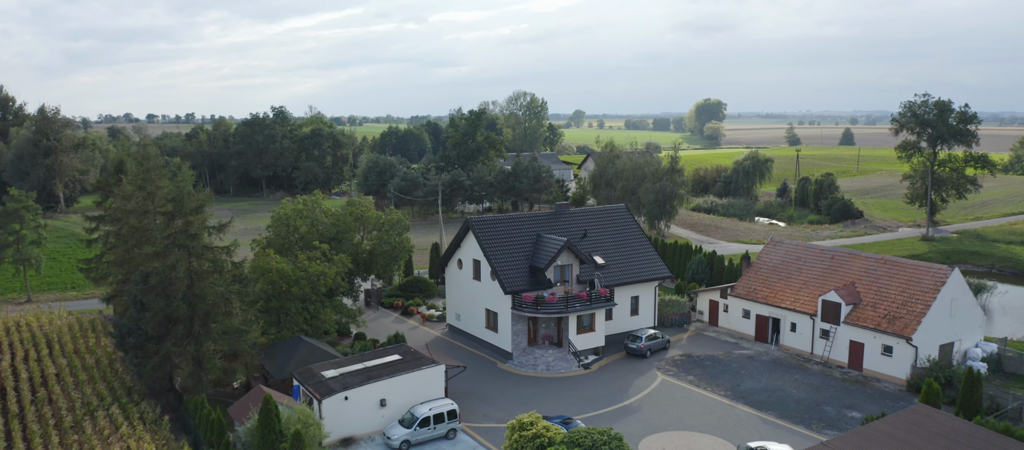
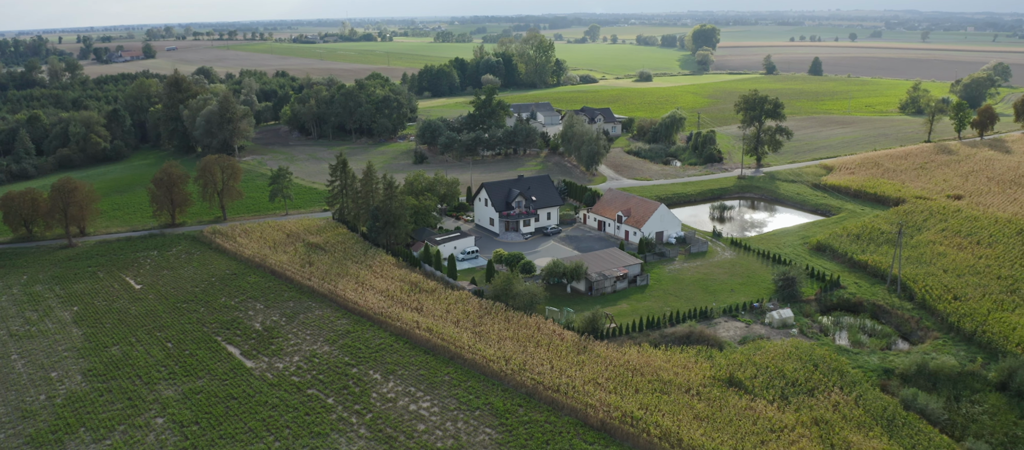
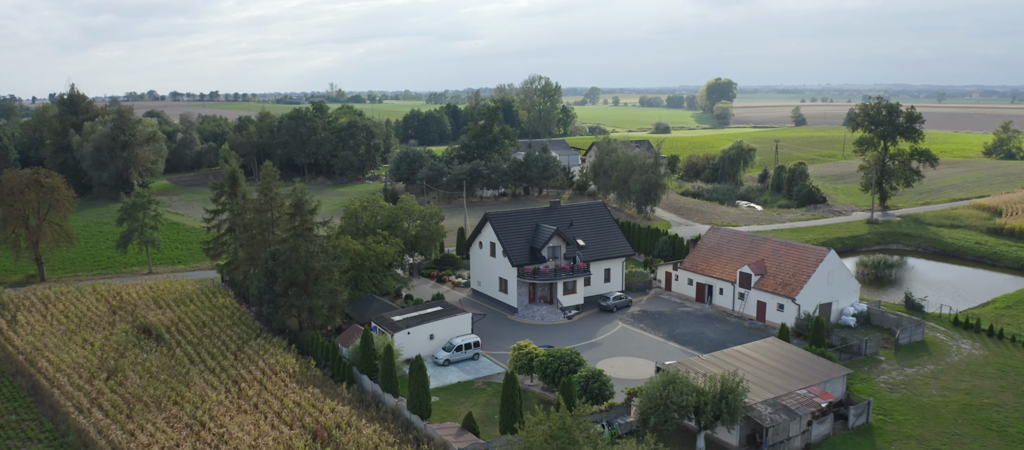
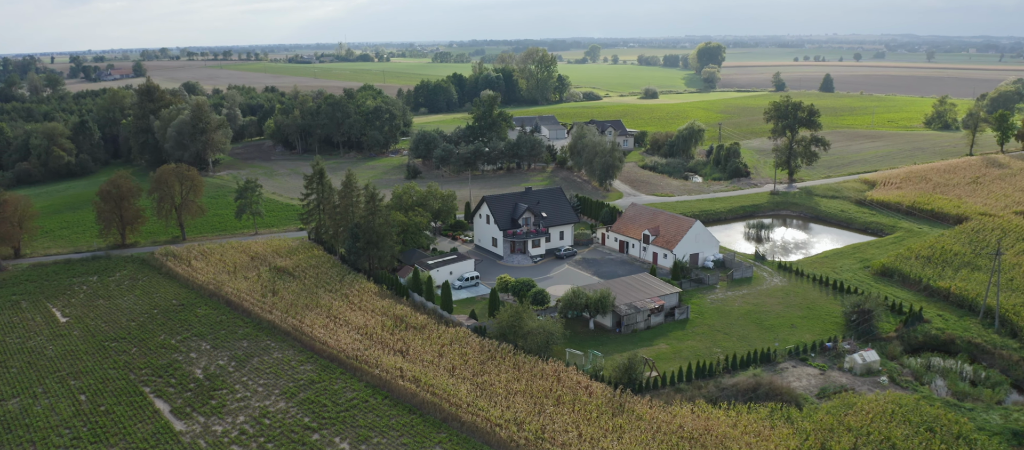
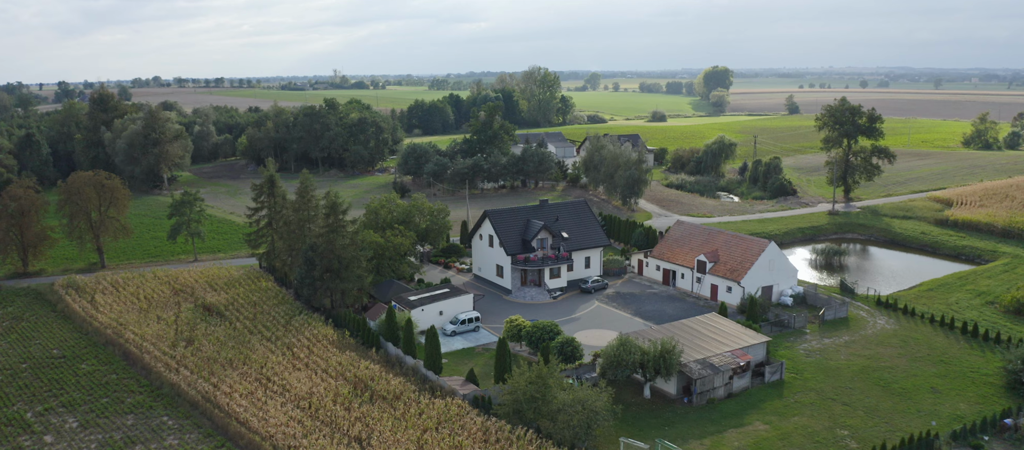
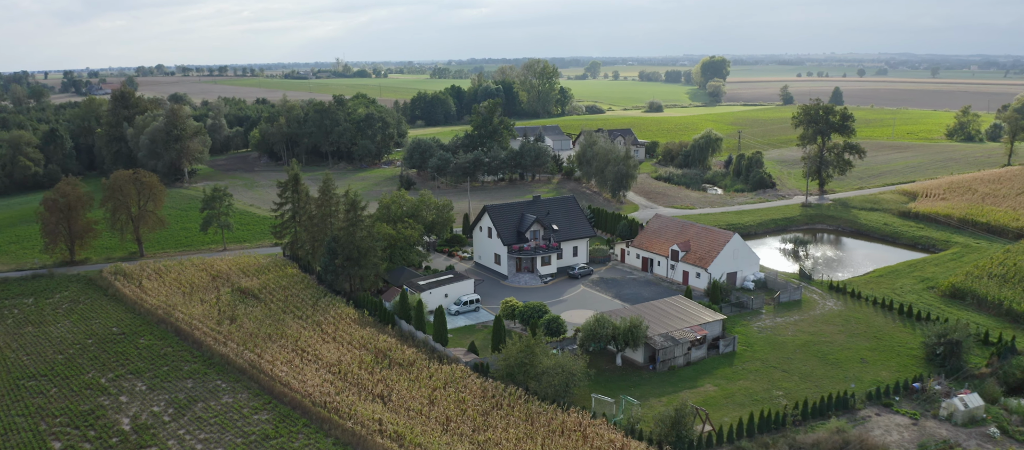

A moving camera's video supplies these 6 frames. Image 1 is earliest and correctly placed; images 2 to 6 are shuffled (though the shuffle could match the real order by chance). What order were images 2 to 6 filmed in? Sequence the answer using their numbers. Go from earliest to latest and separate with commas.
3, 5, 6, 4, 2
